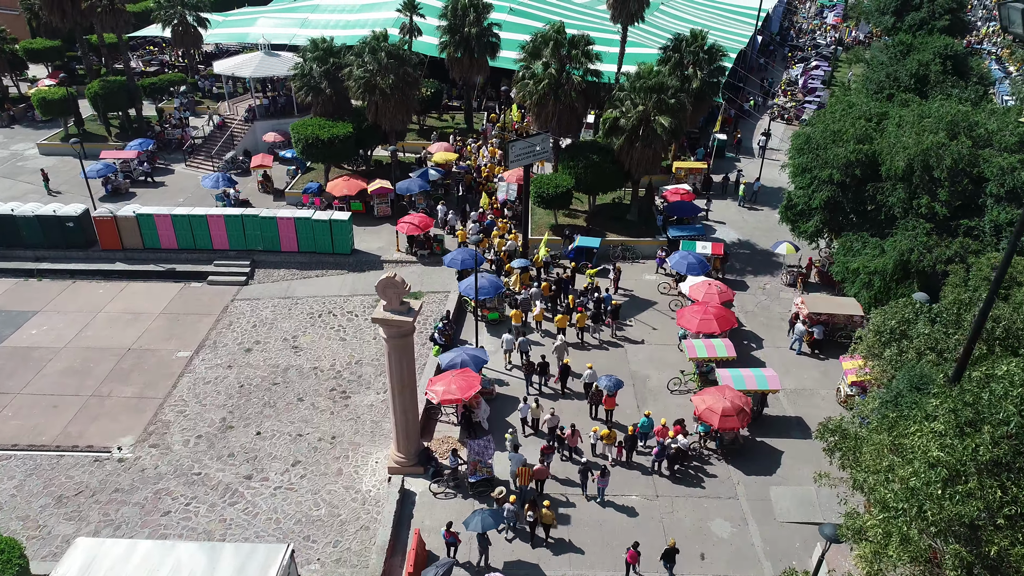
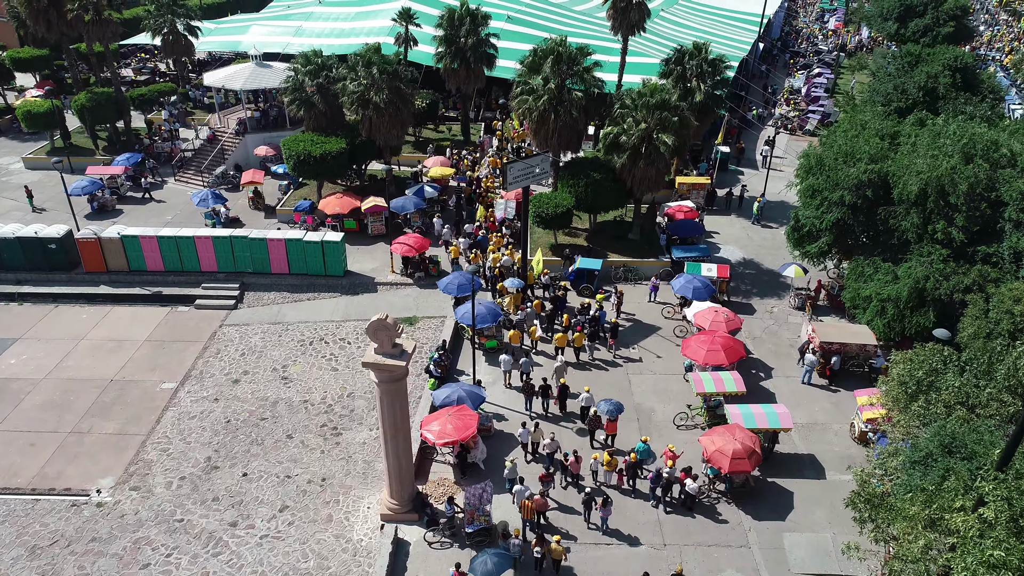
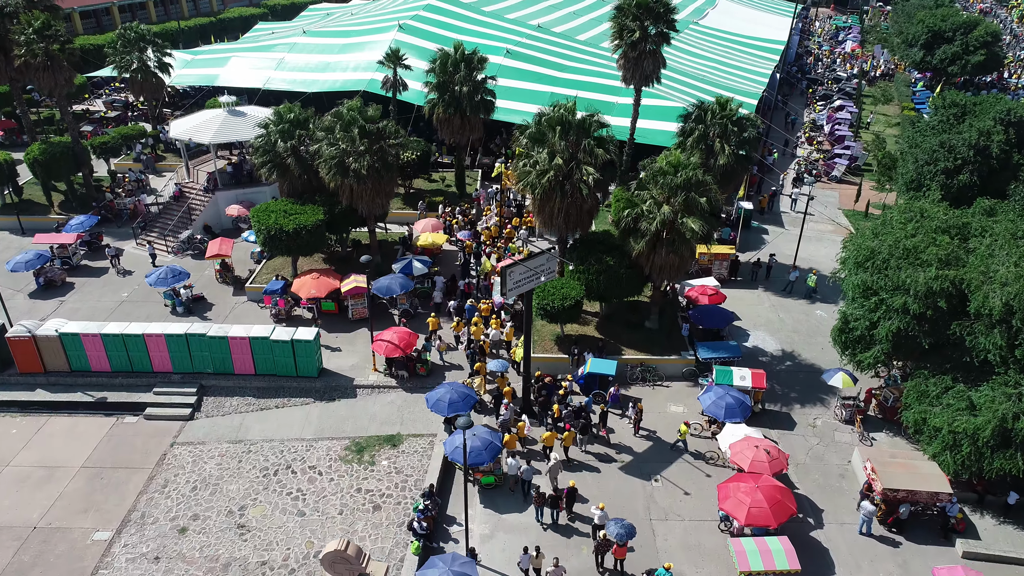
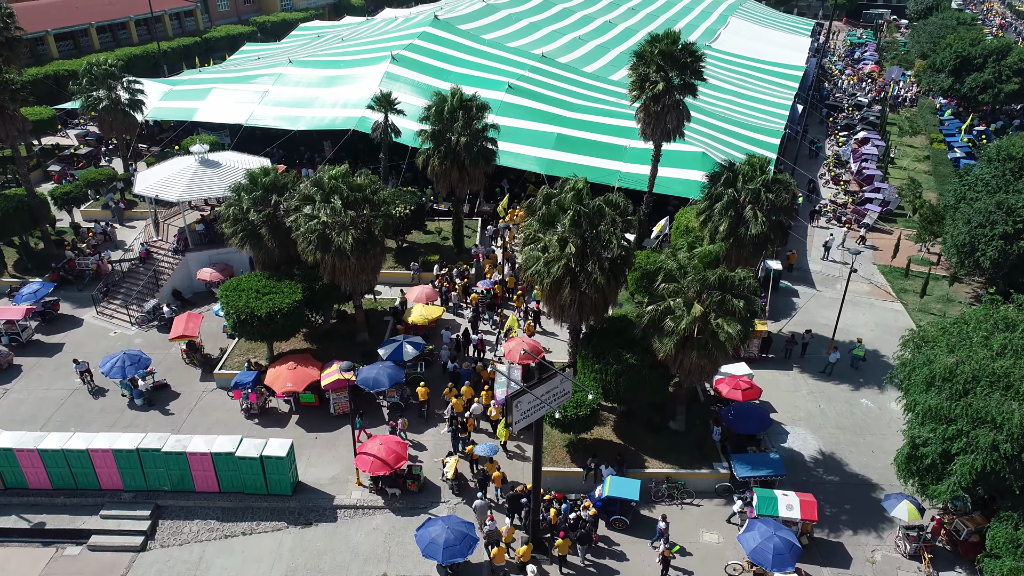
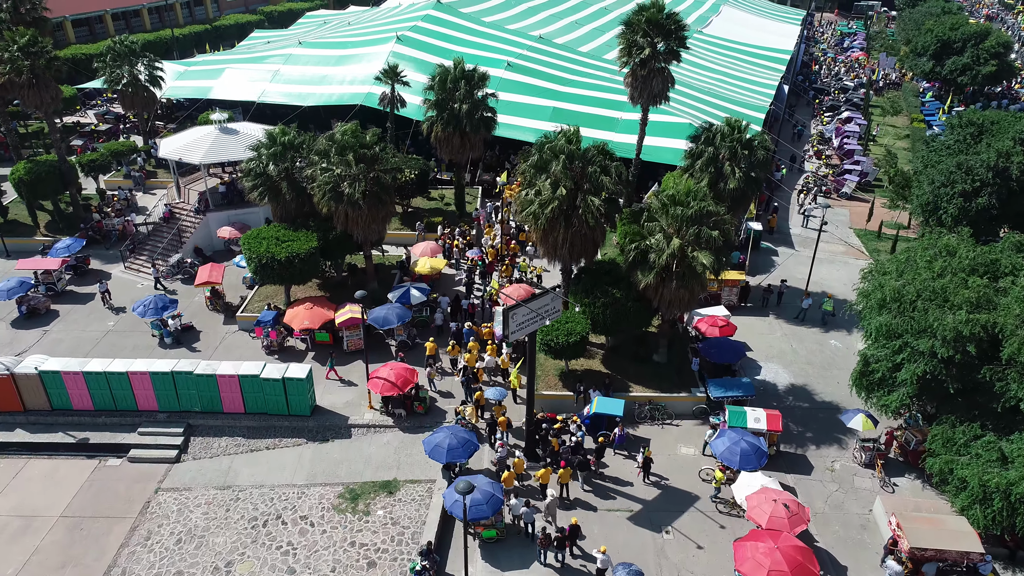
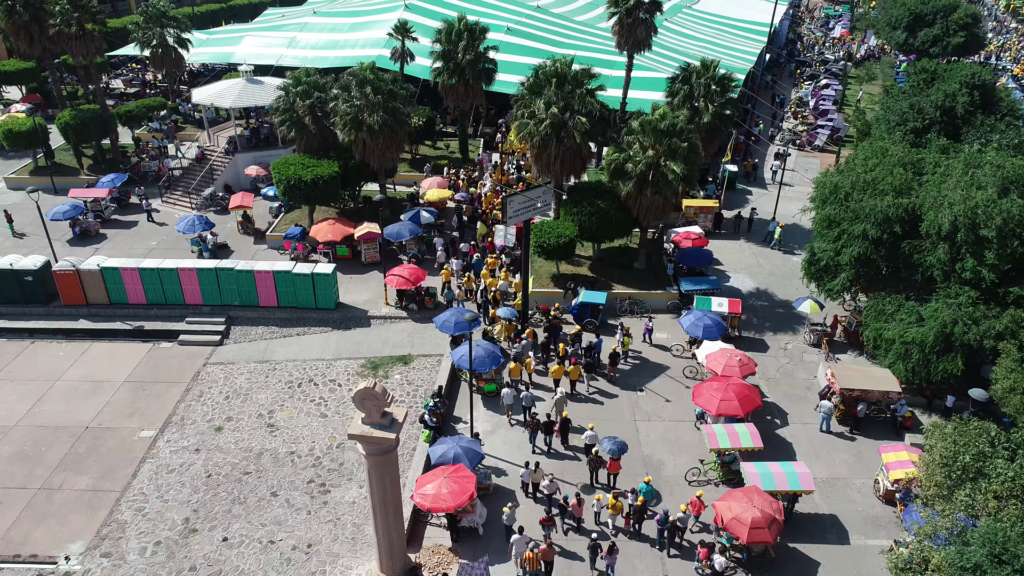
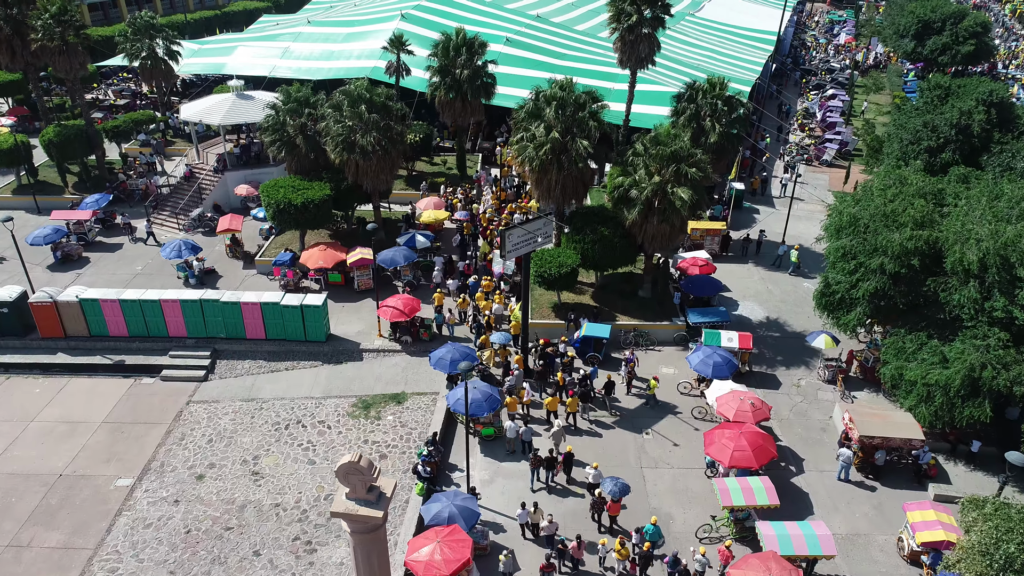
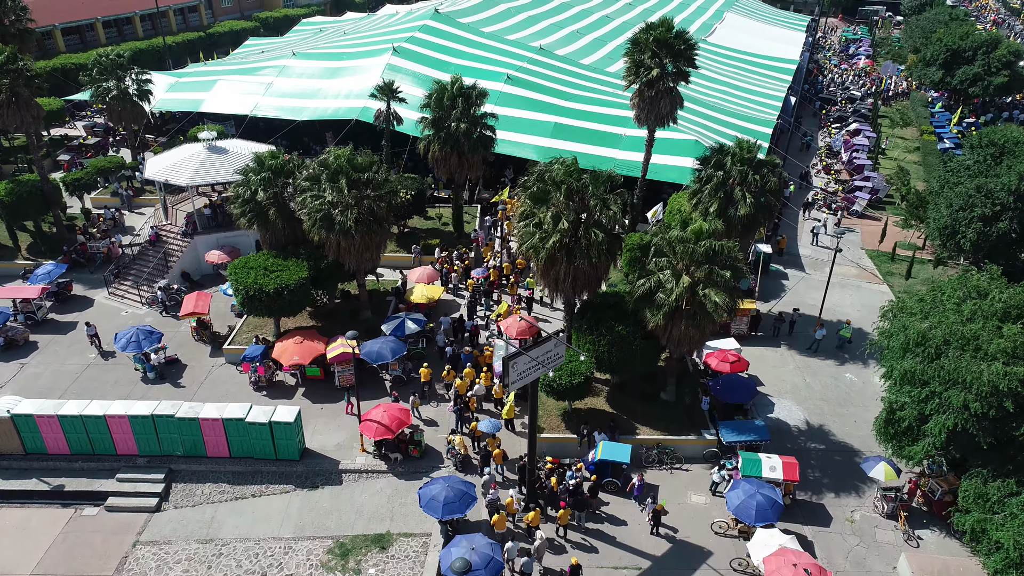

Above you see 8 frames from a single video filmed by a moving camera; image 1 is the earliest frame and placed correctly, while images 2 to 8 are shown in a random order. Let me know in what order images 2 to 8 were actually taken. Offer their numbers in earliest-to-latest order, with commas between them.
2, 6, 7, 3, 5, 8, 4
